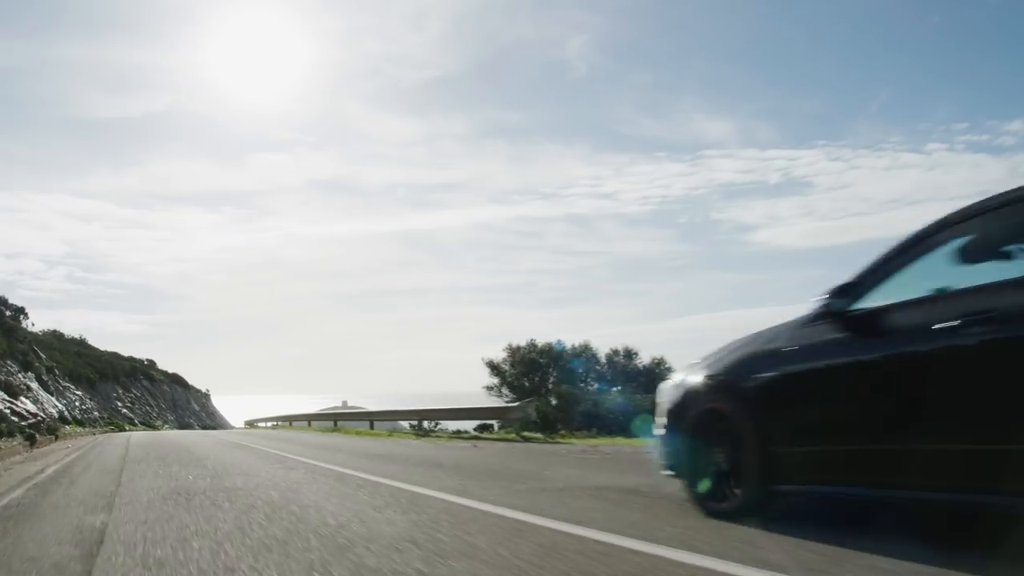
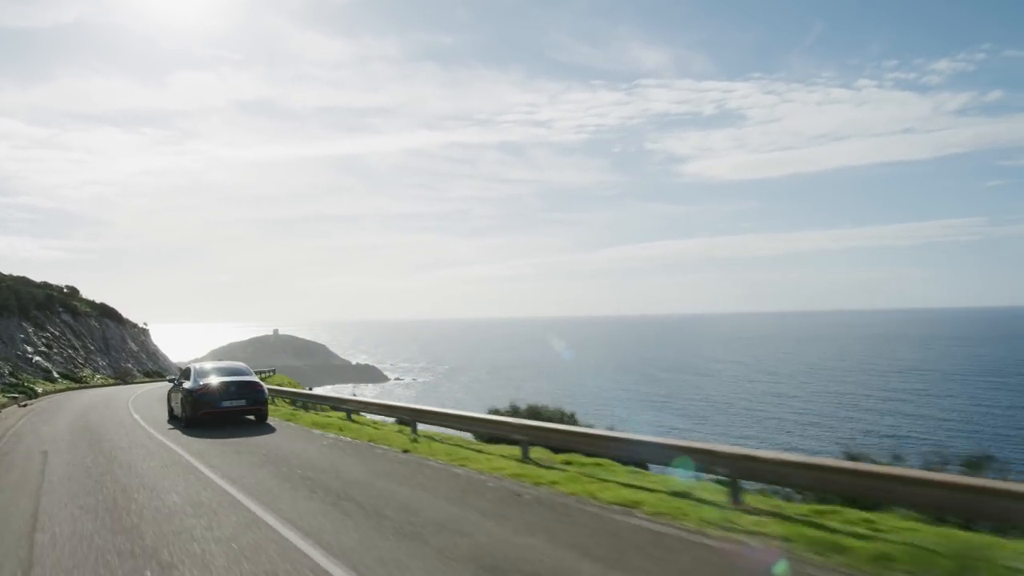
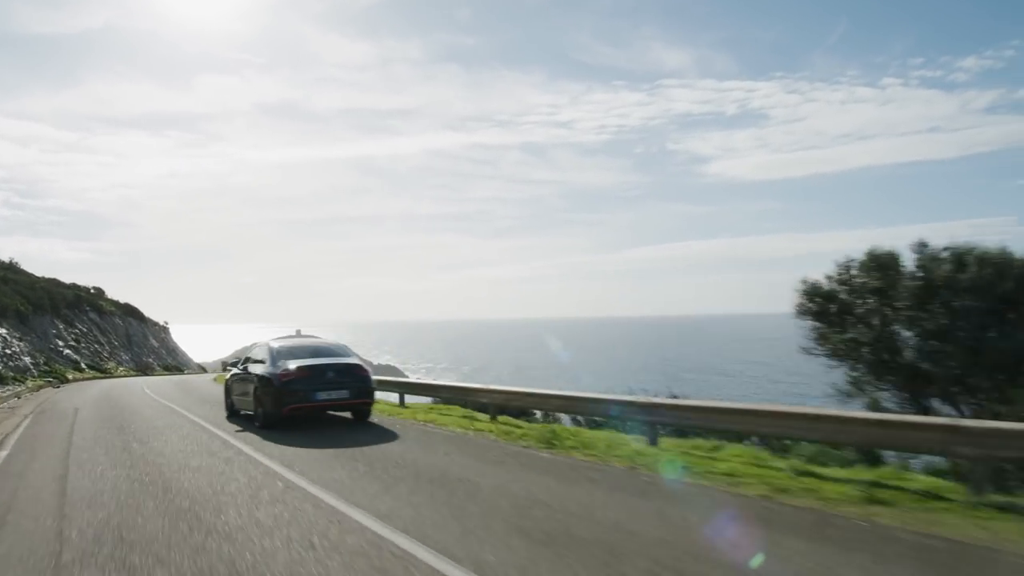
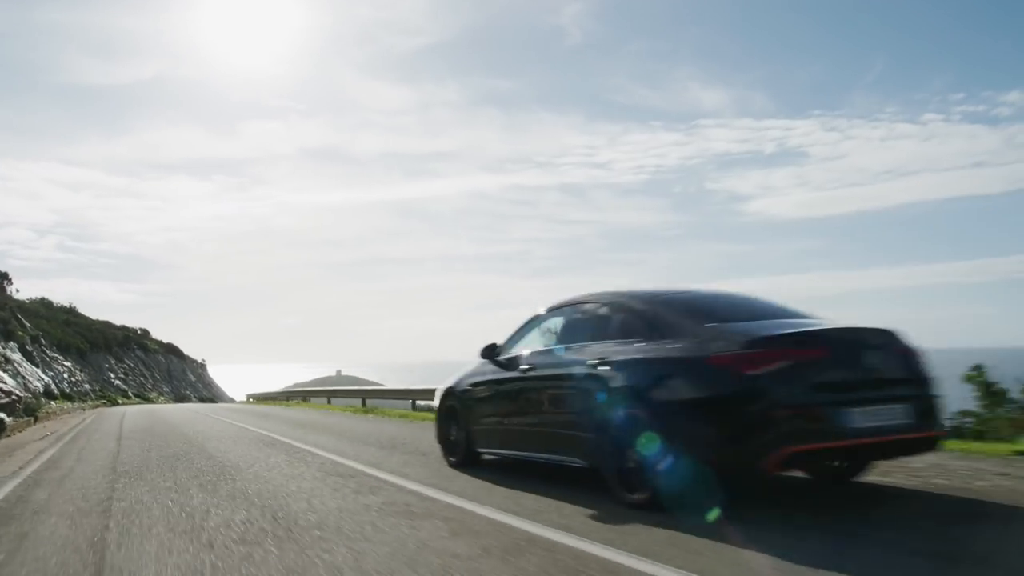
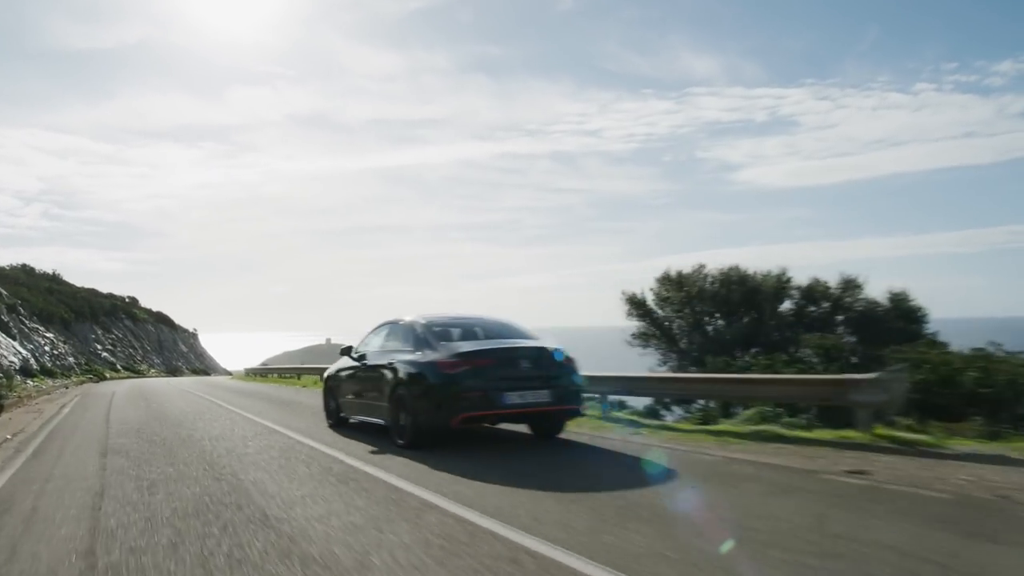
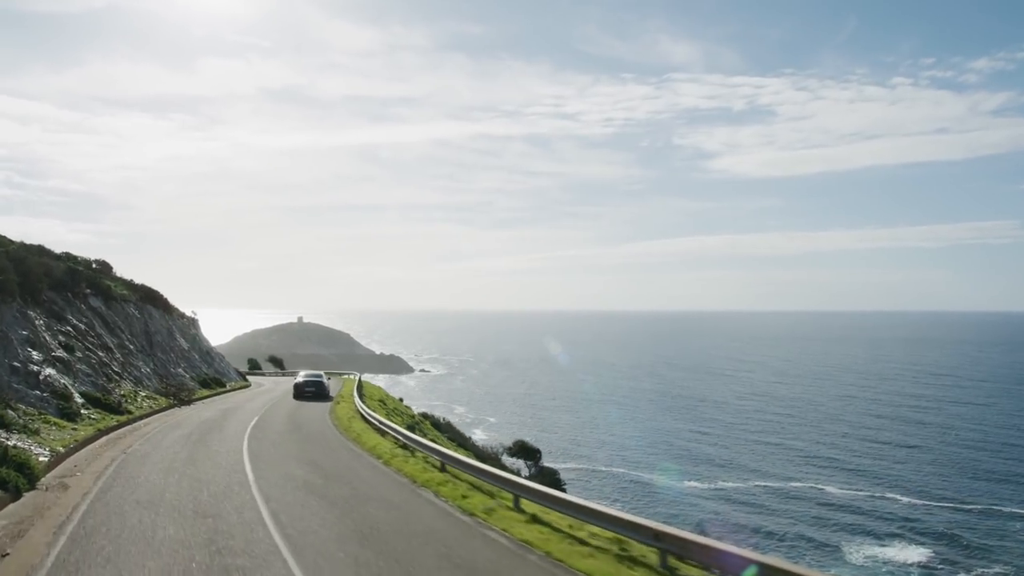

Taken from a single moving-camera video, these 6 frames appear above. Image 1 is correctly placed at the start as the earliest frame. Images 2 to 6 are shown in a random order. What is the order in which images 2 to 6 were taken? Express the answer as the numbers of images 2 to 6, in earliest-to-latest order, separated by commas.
4, 5, 3, 2, 6
